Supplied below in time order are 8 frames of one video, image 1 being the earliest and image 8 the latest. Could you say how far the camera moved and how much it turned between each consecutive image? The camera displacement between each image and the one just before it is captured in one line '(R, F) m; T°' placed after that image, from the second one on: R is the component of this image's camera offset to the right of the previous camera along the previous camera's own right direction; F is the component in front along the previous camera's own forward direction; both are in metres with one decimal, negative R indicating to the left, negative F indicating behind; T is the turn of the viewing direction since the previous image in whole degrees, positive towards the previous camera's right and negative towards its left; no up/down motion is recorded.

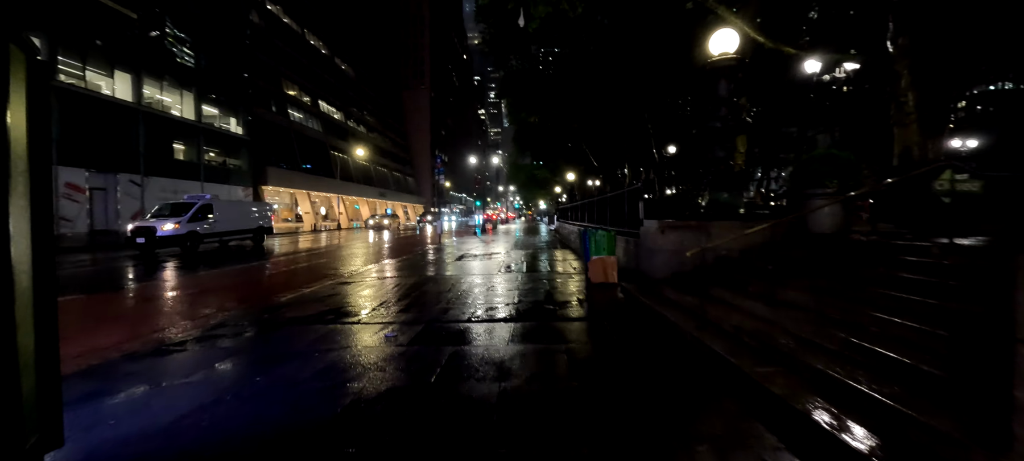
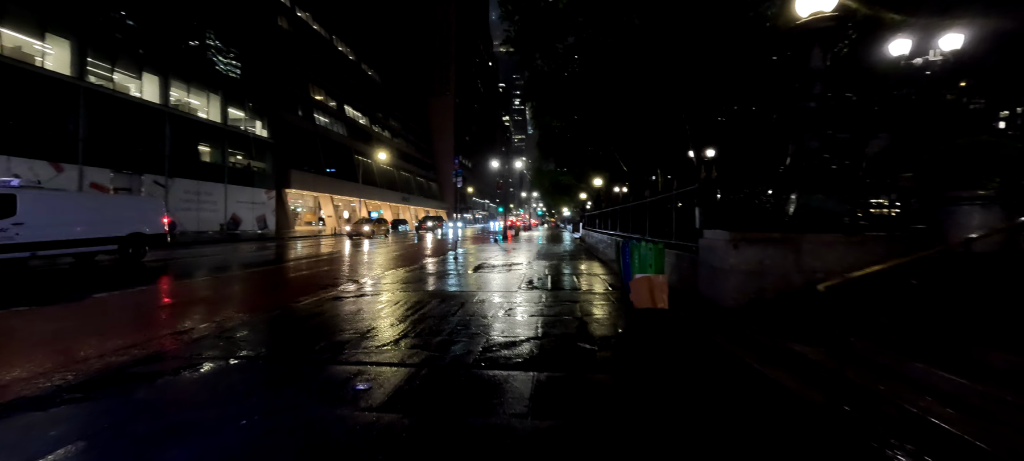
(0.0, +1.5) m; -3°
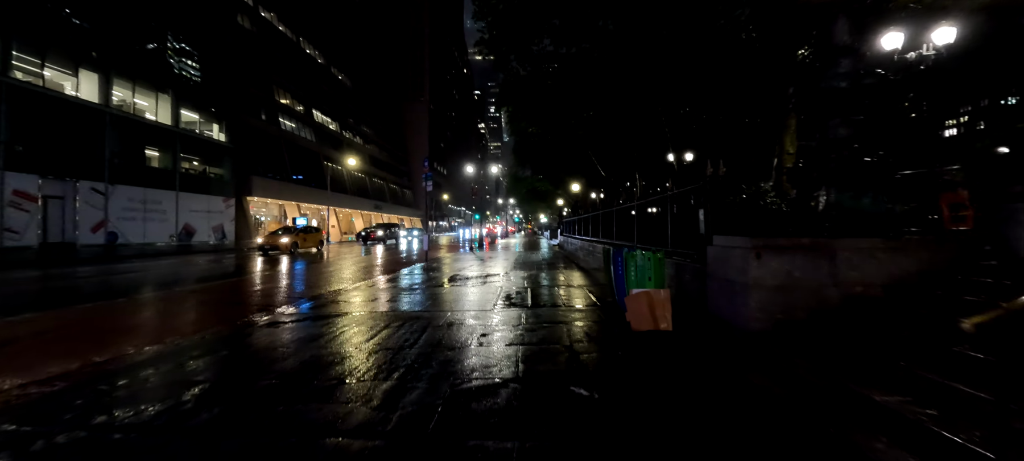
(+0.1, +1.1) m; +3°
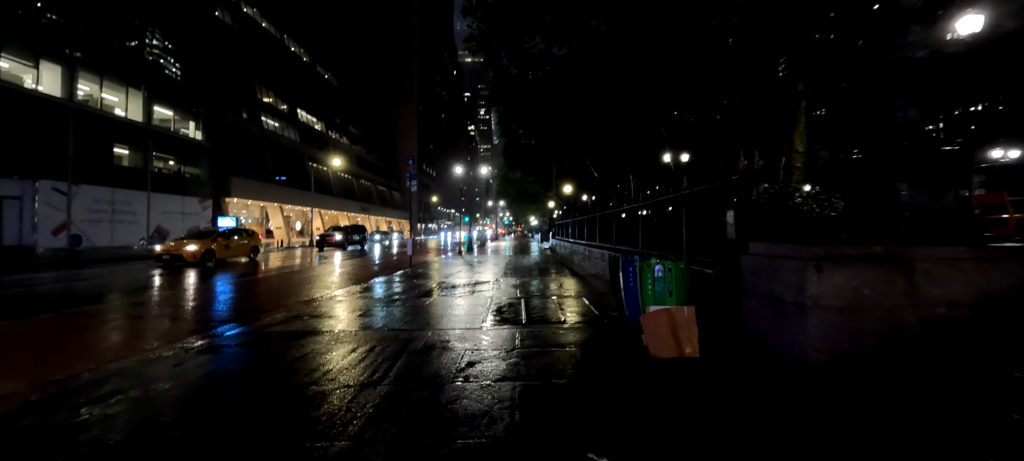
(0.0, +1.0) m; +1°
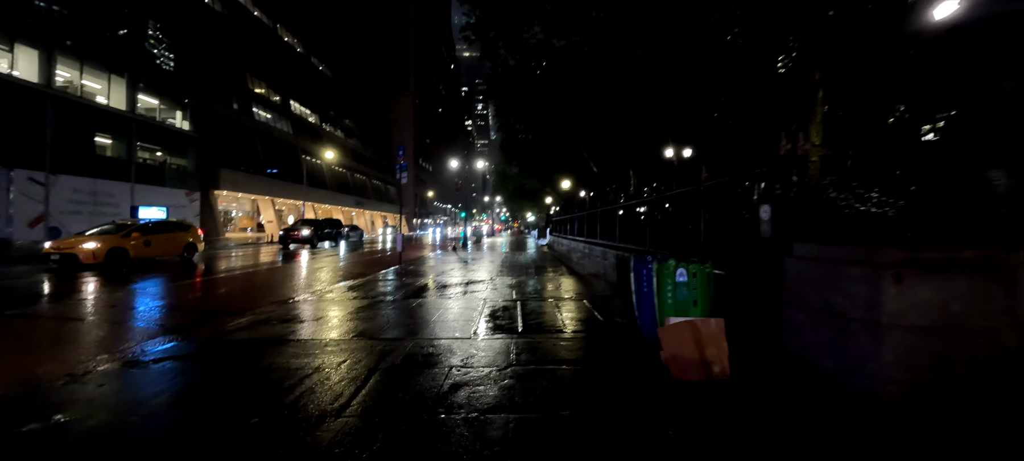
(0.0, +0.7) m; 0°
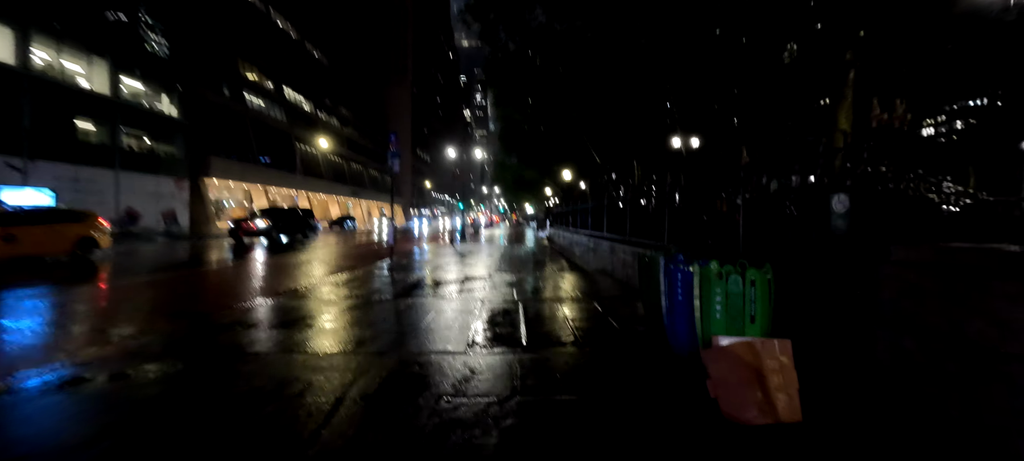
(-0.1, +0.9) m; 0°
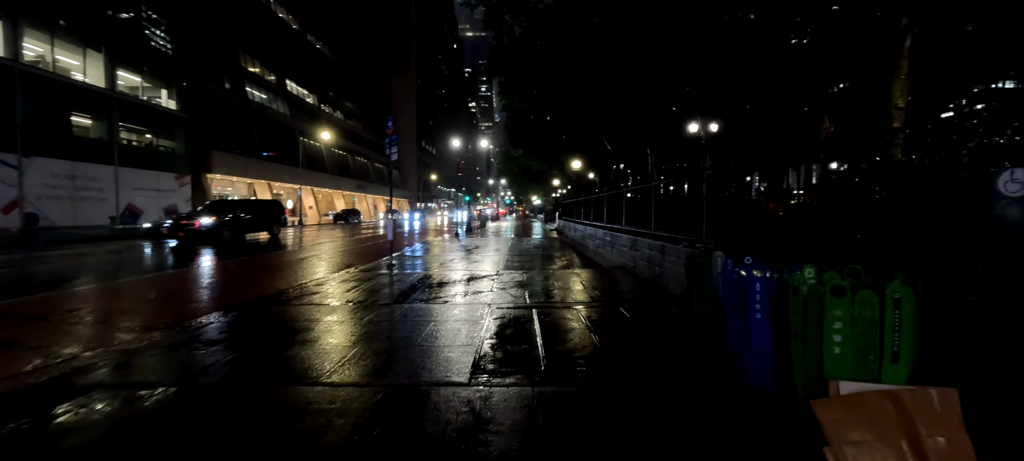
(-0.1, +1.0) m; -1°
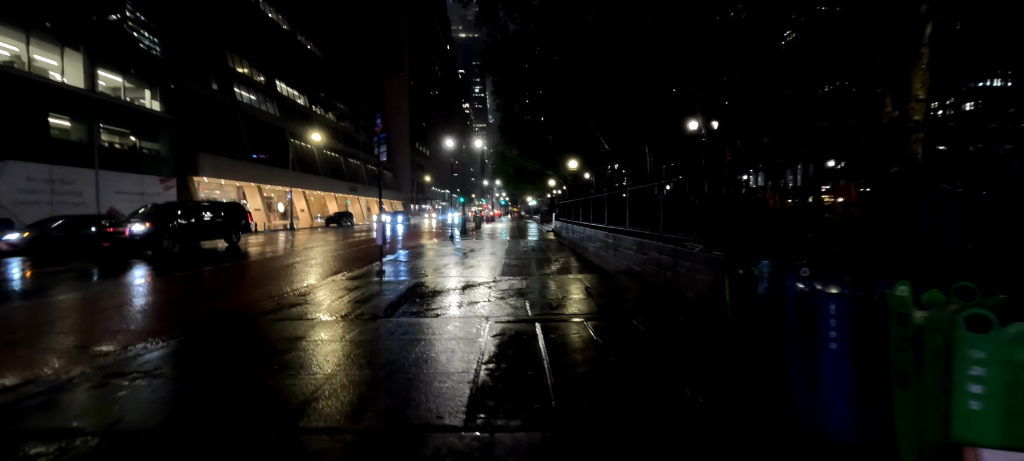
(-0.1, +0.6) m; +1°
